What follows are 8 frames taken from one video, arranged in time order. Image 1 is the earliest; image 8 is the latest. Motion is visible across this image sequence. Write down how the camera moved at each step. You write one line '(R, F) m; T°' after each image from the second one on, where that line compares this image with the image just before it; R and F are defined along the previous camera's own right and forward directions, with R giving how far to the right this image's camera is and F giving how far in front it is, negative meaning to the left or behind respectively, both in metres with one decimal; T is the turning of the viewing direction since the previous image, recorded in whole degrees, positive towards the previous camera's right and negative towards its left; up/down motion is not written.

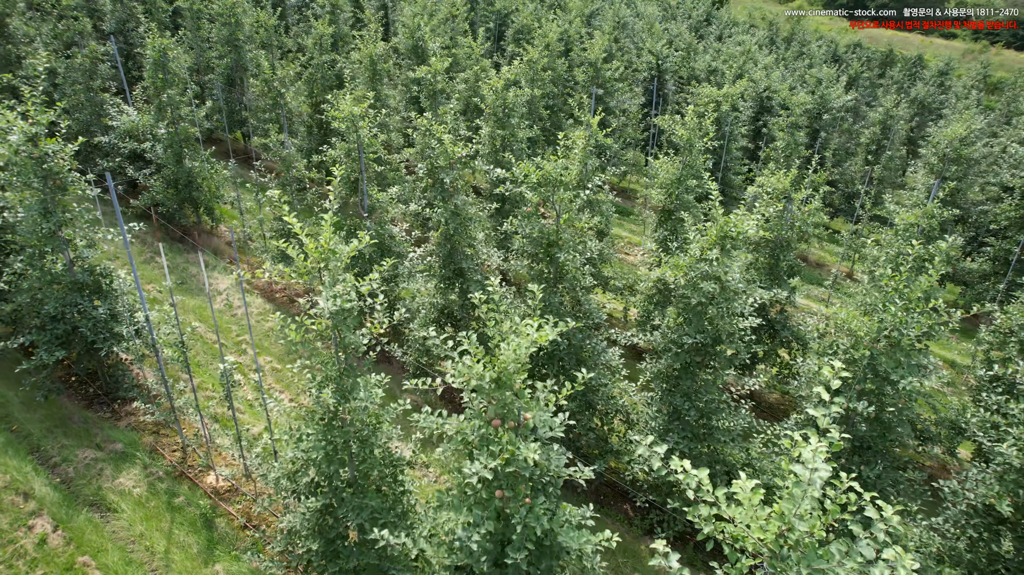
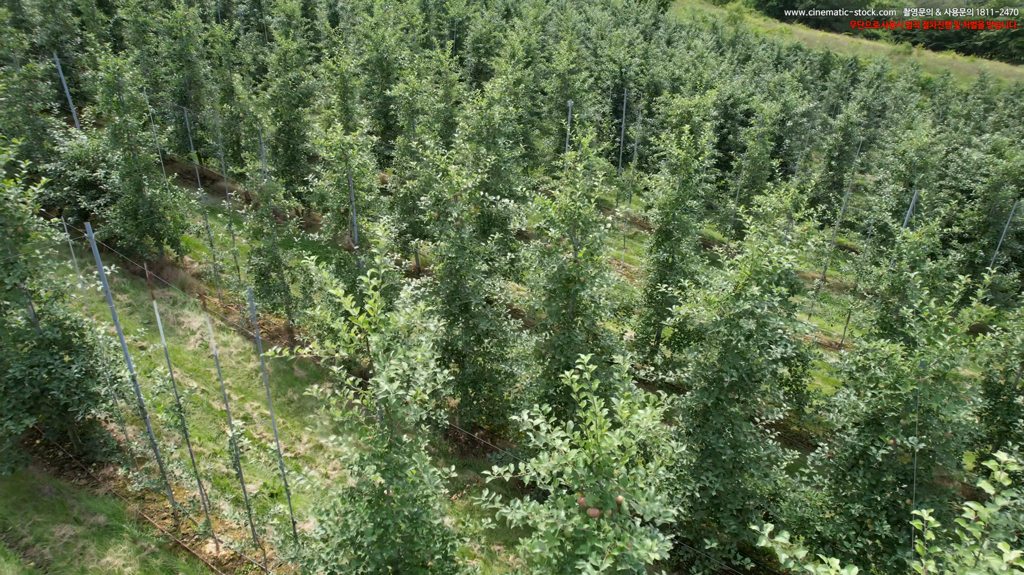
(-1.1, +0.5) m; +5°
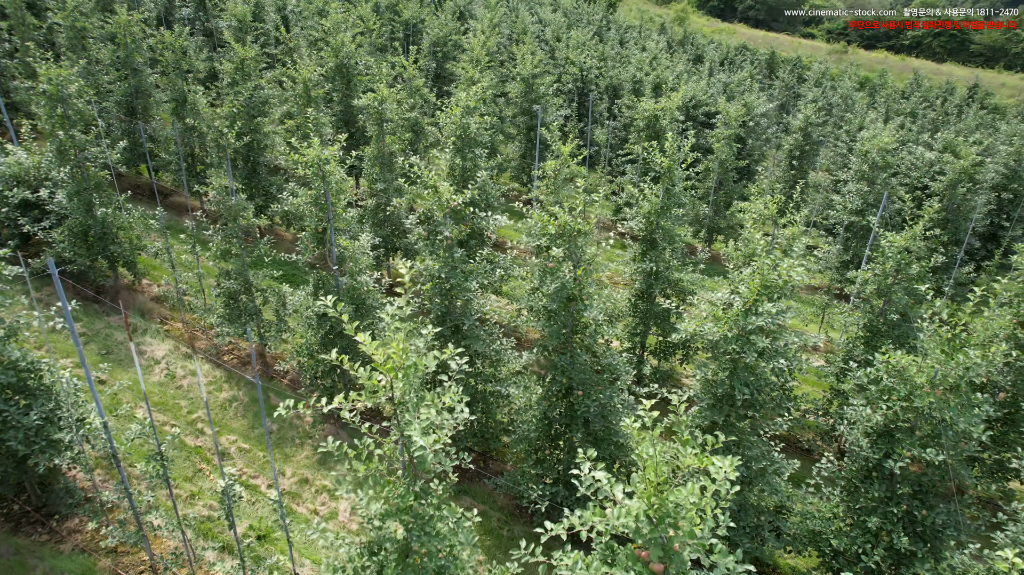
(-0.7, +0.4) m; +4°
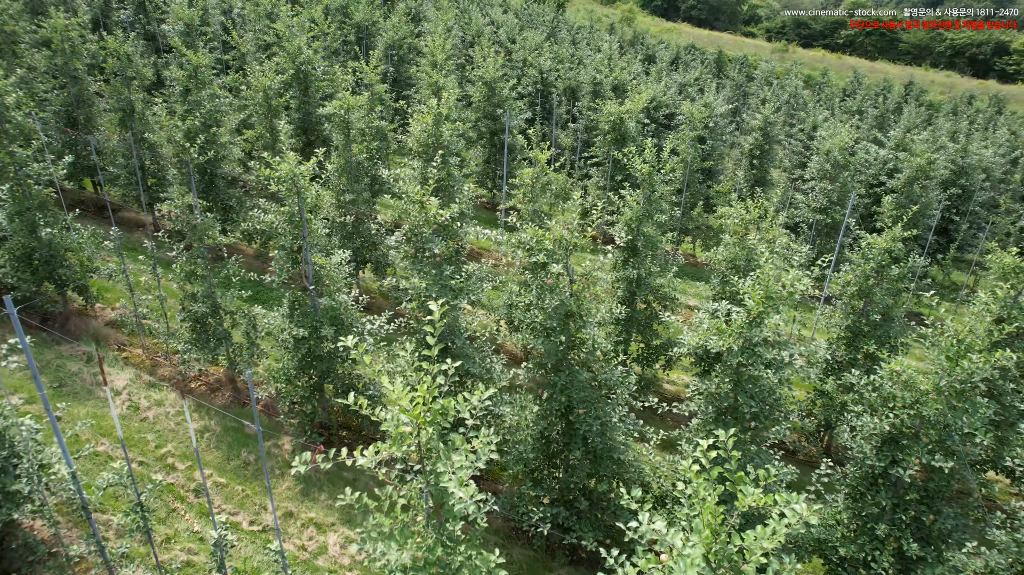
(-0.6, +0.4) m; +4°
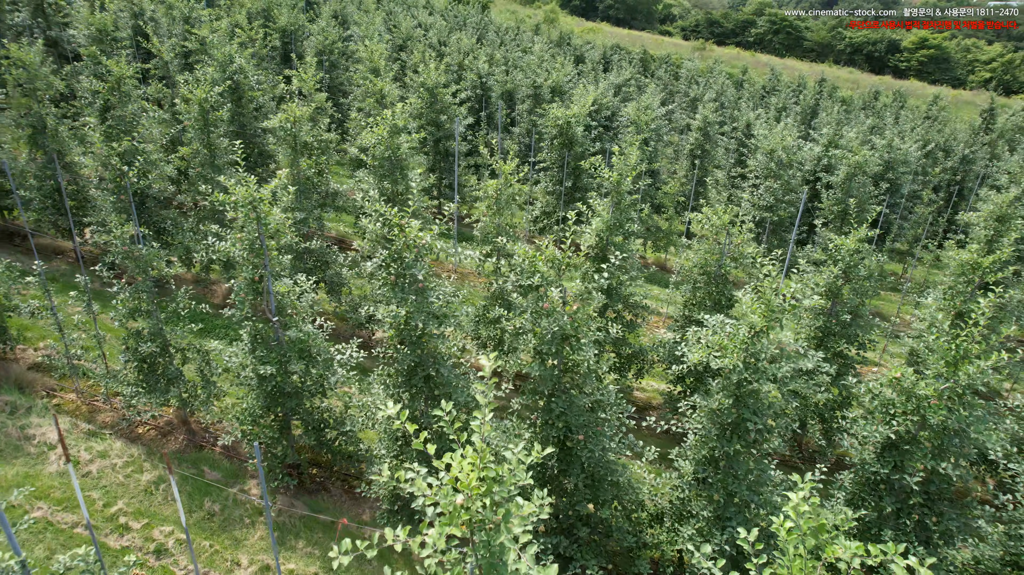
(-0.8, +0.5) m; +6°
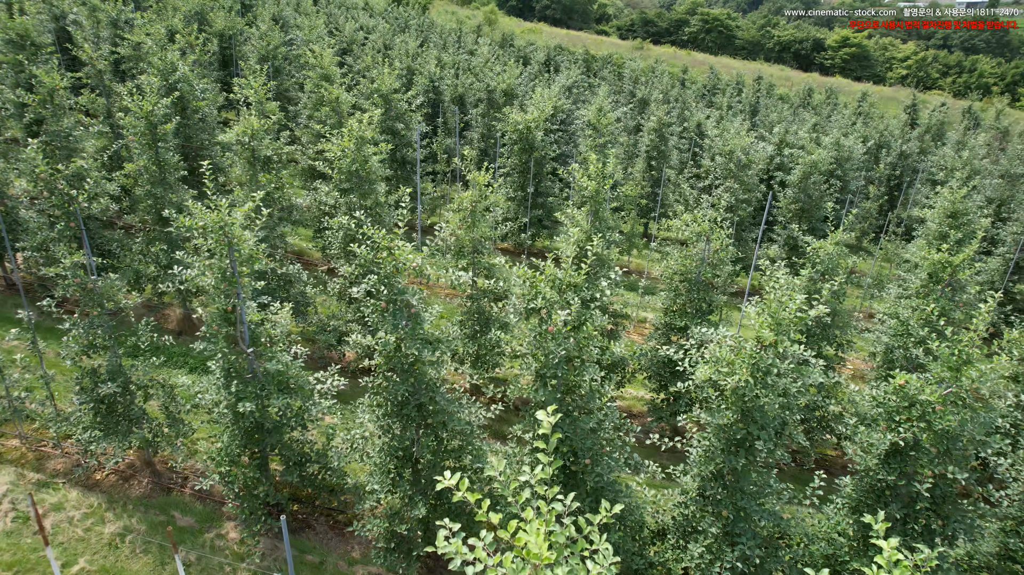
(-0.7, +0.4) m; +5°
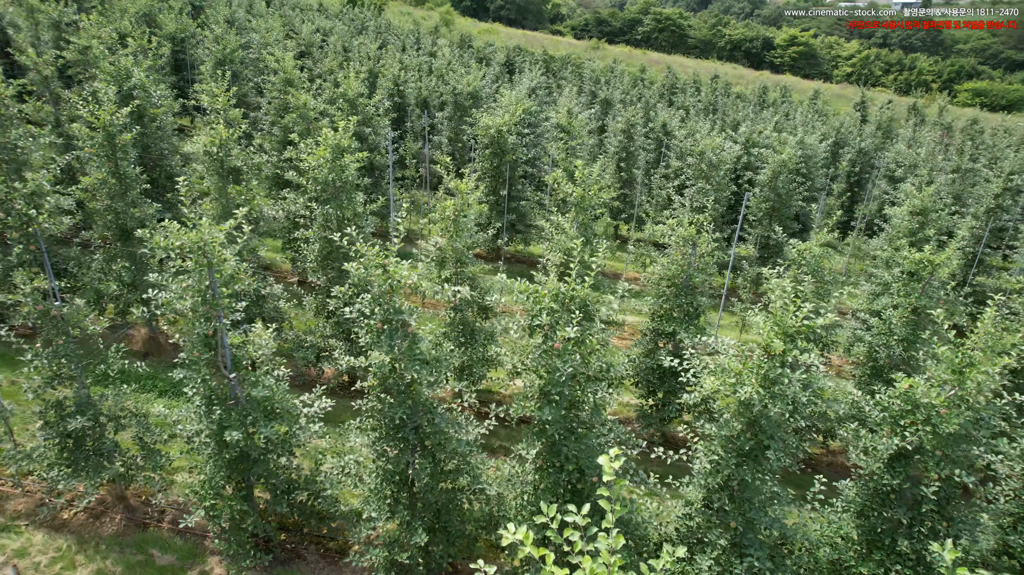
(-0.5, +0.3) m; +4°
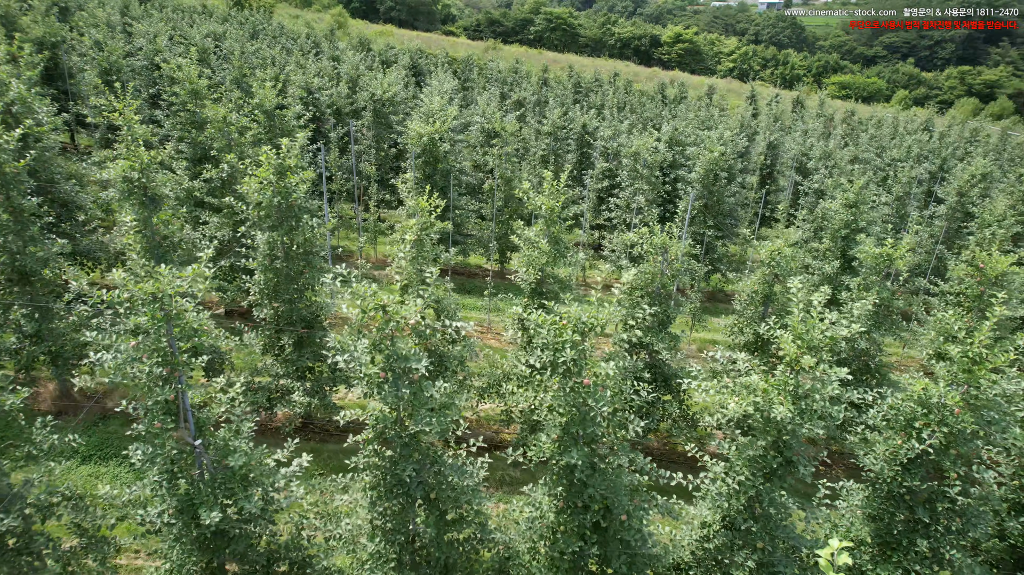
(-1.2, +0.8) m; +8°
